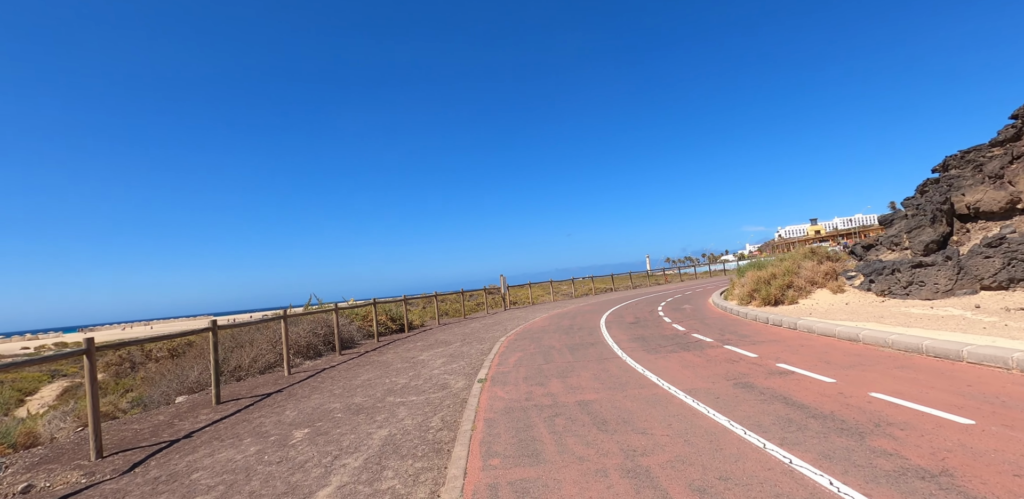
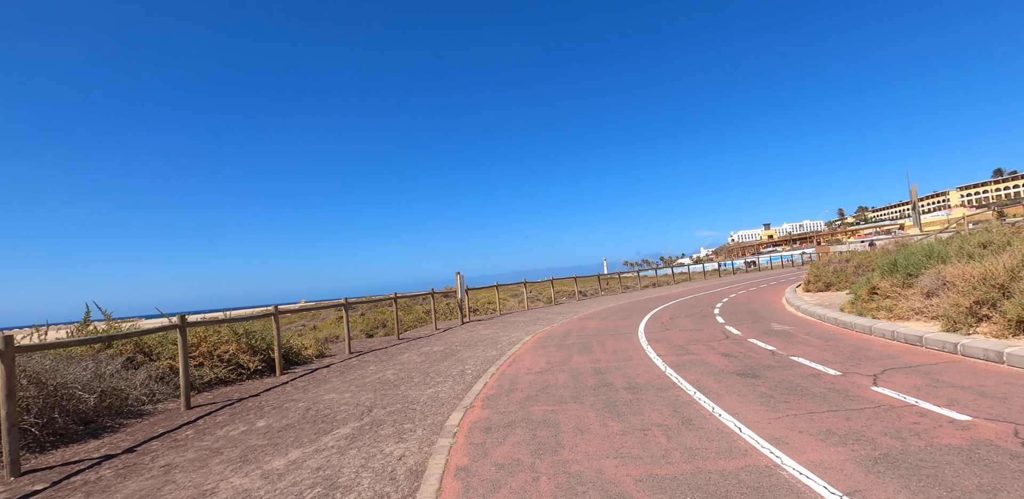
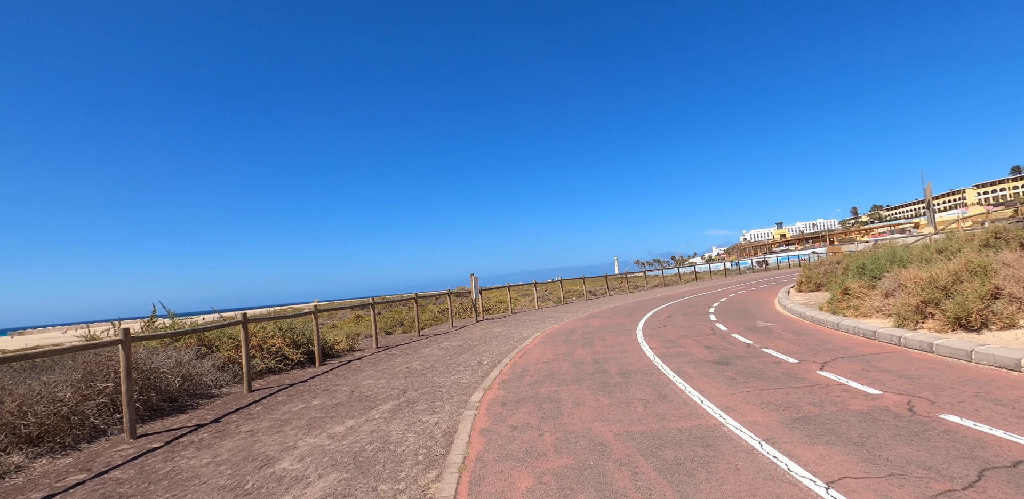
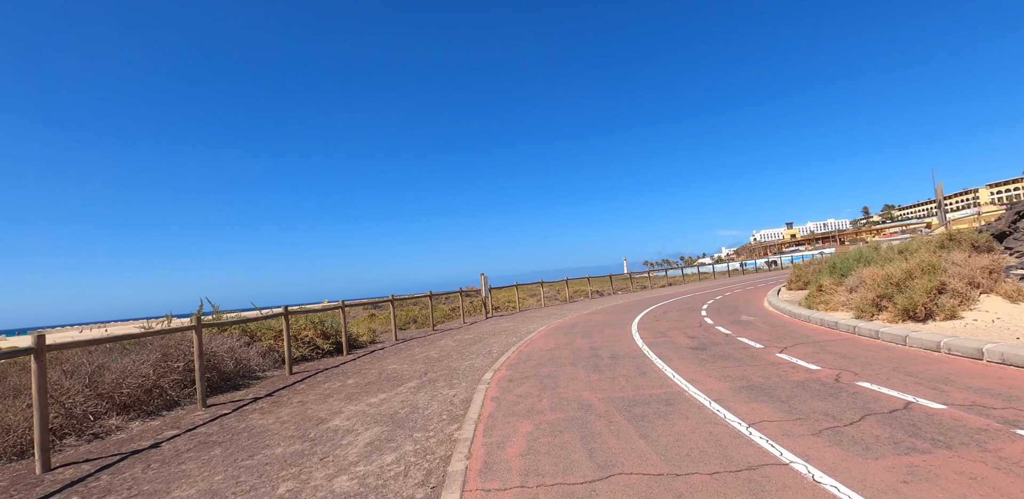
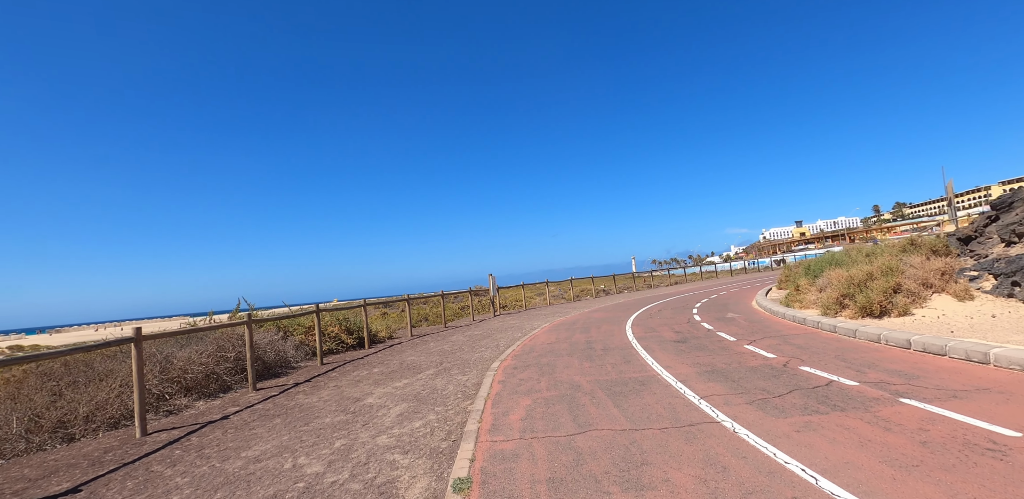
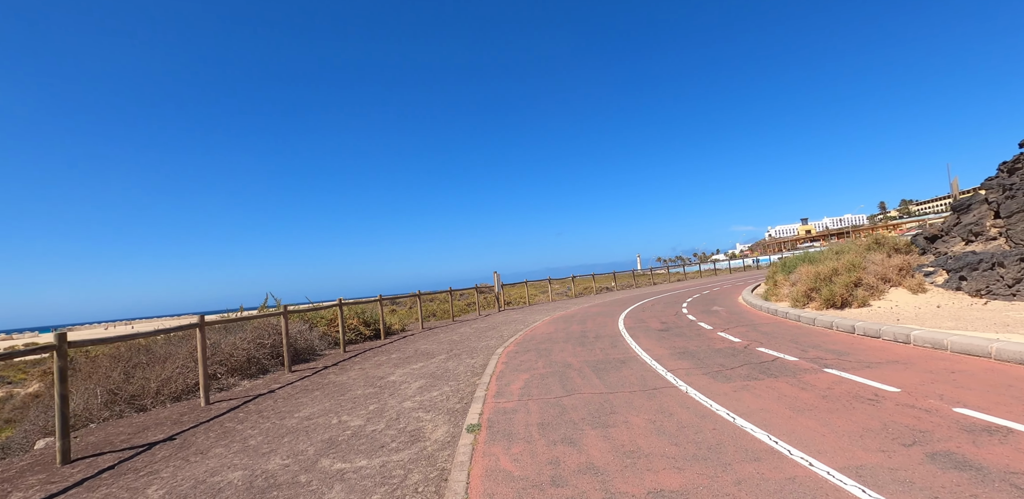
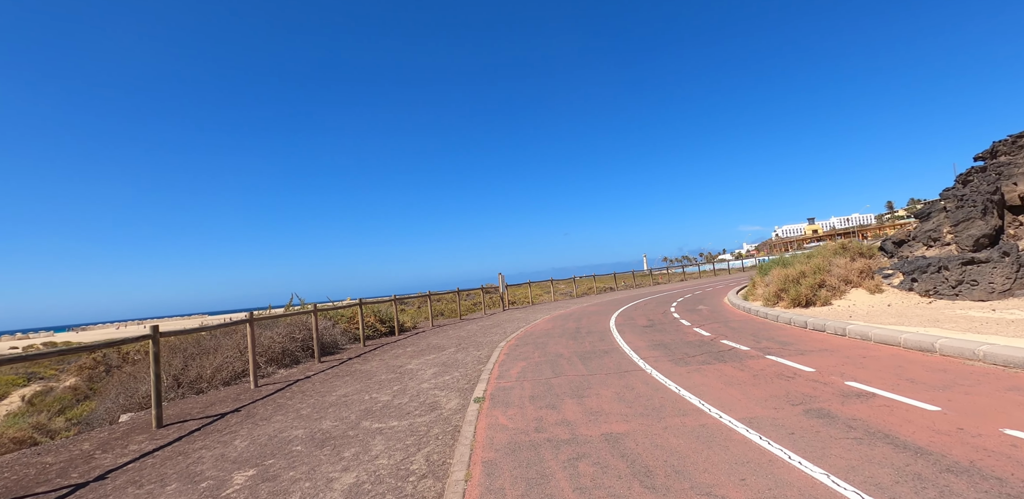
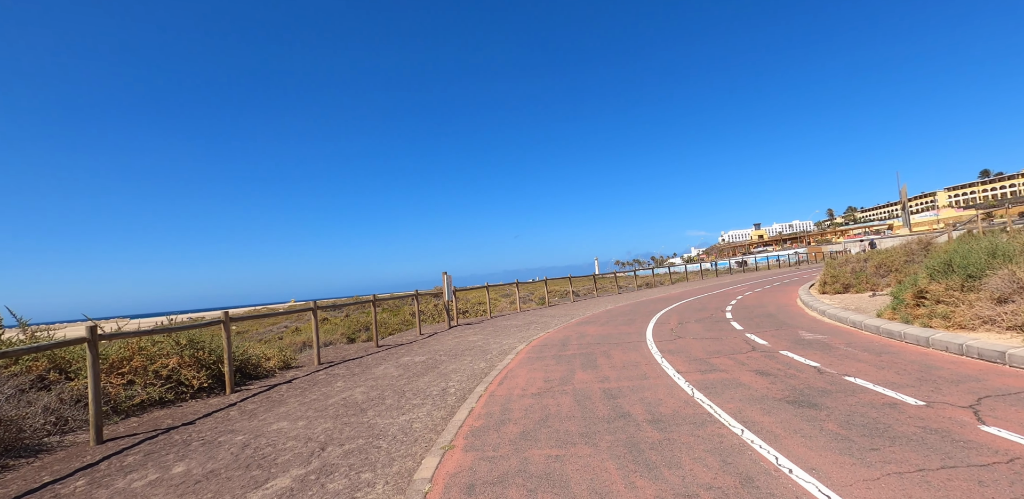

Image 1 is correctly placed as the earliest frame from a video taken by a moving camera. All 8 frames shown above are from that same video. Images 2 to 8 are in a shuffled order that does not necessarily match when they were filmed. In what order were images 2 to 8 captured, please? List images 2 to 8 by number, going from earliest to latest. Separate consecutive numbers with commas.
7, 6, 5, 4, 3, 2, 8
